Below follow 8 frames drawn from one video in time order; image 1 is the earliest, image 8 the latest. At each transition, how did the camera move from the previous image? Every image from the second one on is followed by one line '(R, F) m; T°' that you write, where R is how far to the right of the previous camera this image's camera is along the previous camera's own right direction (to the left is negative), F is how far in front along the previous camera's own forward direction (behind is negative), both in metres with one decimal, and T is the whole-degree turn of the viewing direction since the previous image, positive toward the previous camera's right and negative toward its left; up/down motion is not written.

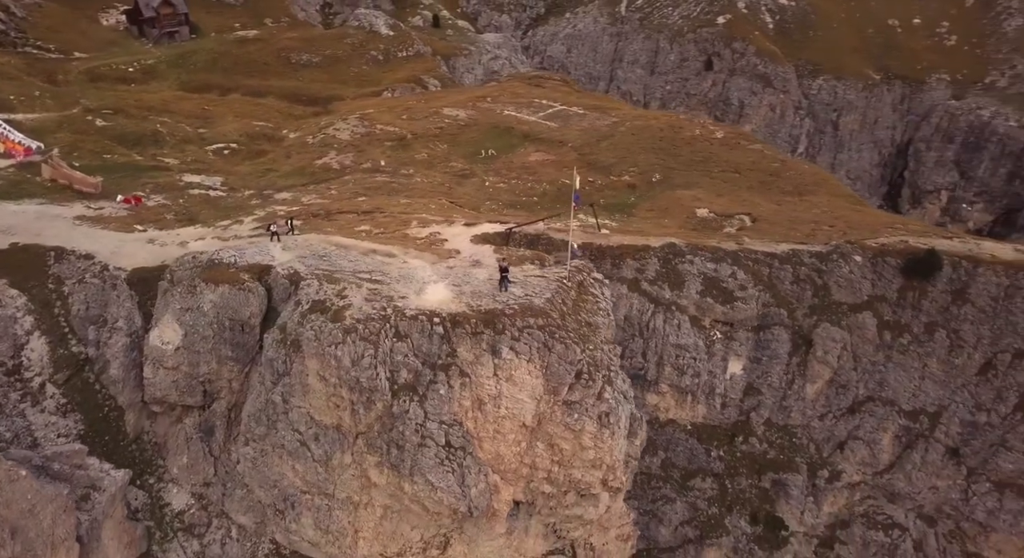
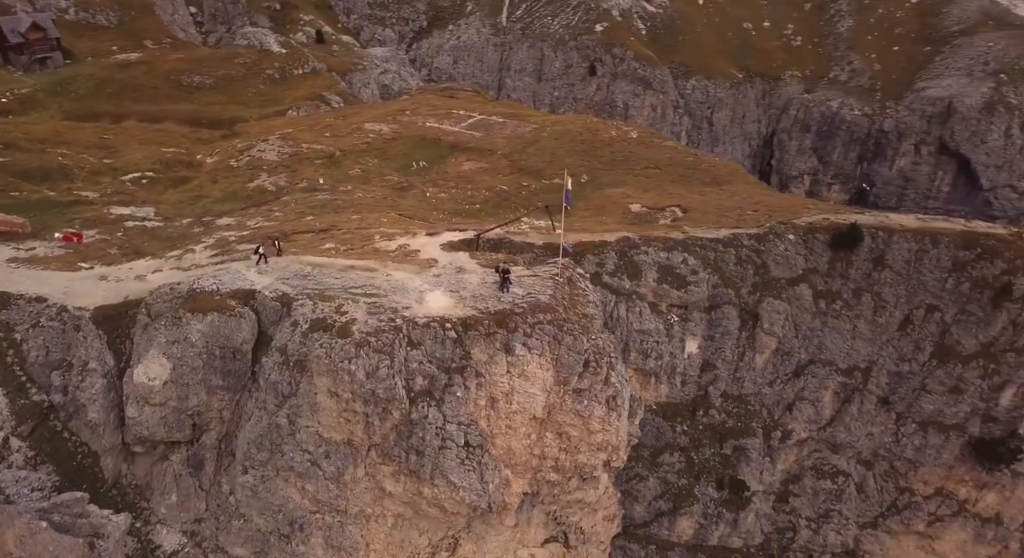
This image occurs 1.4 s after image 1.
(-3.7, -0.7) m; +9°
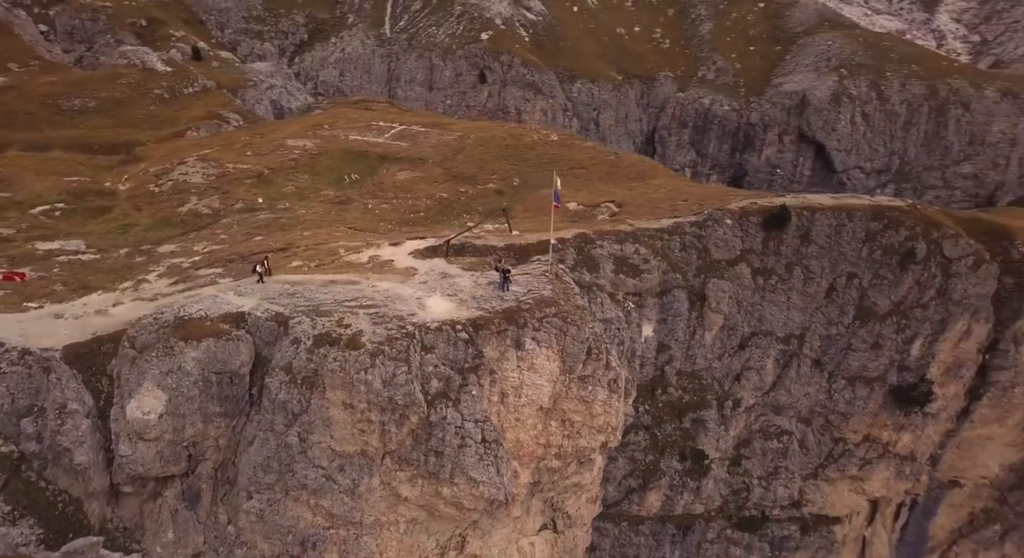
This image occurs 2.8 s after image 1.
(-3.7, -0.7) m; +9°
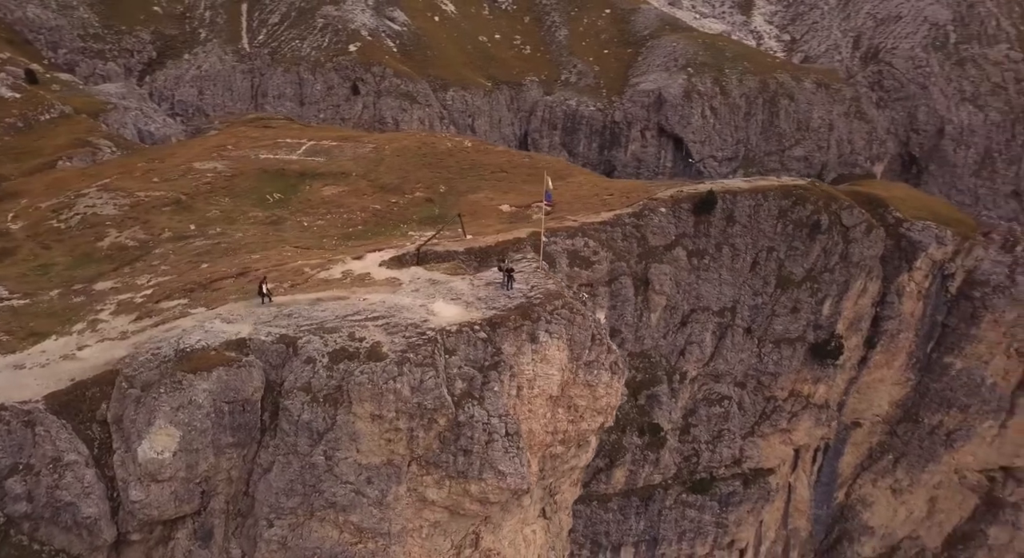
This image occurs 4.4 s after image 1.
(-4.7, -0.7) m; +11°
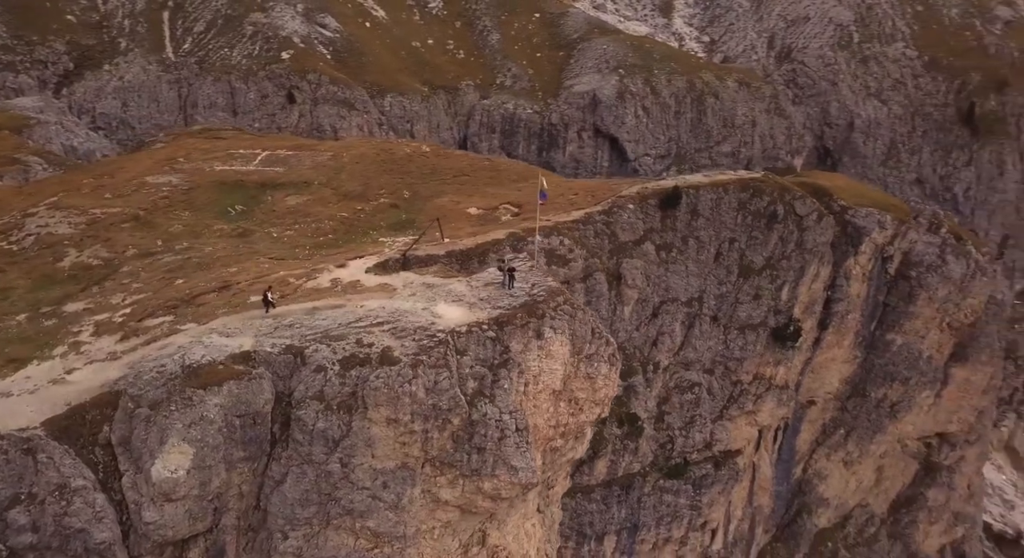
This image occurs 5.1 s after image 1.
(-2.3, -0.6) m; +5°
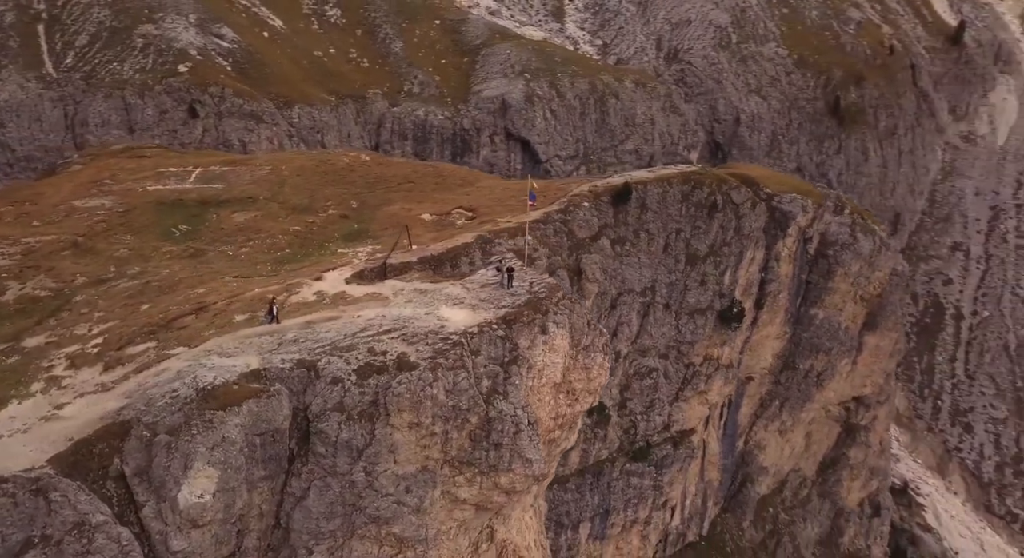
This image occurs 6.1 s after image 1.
(-3.3, -0.8) m; +7°
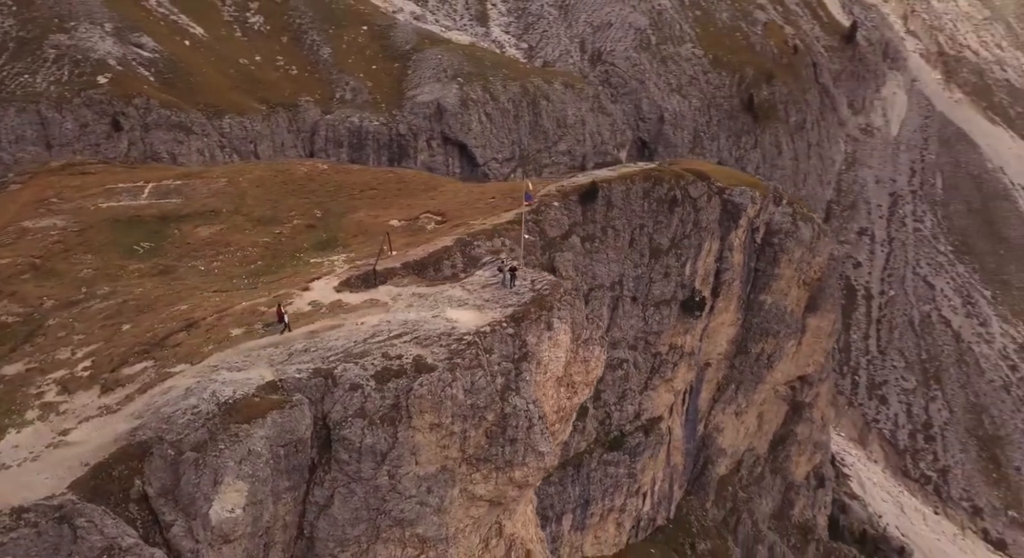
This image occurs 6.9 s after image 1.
(-2.6, -0.7) m; +5°
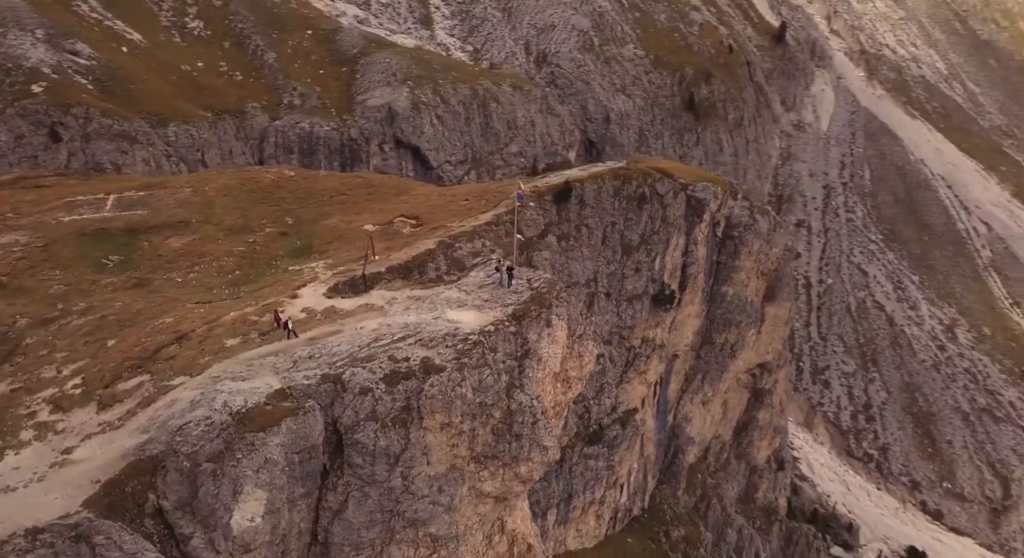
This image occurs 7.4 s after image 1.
(-1.8, -0.6) m; +4°
